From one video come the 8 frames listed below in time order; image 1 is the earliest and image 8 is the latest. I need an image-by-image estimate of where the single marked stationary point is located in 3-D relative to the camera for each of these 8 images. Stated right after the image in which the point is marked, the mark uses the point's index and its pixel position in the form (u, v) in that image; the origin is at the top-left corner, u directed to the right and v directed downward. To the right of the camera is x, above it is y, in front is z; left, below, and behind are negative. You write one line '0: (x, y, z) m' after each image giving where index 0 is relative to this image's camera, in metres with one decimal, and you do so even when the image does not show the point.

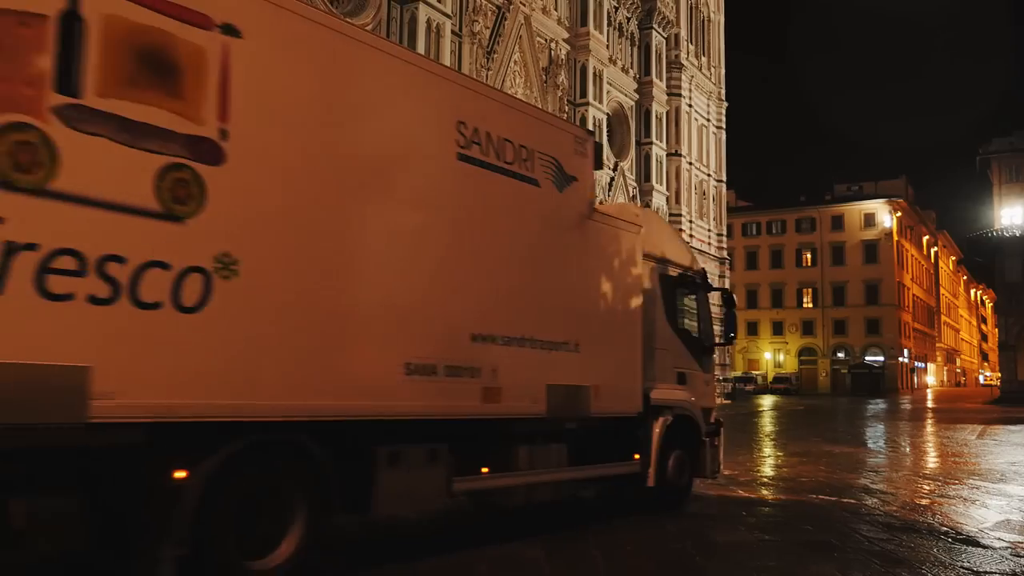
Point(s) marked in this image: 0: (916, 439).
0: (+7.9, -3.2, +18.2) m
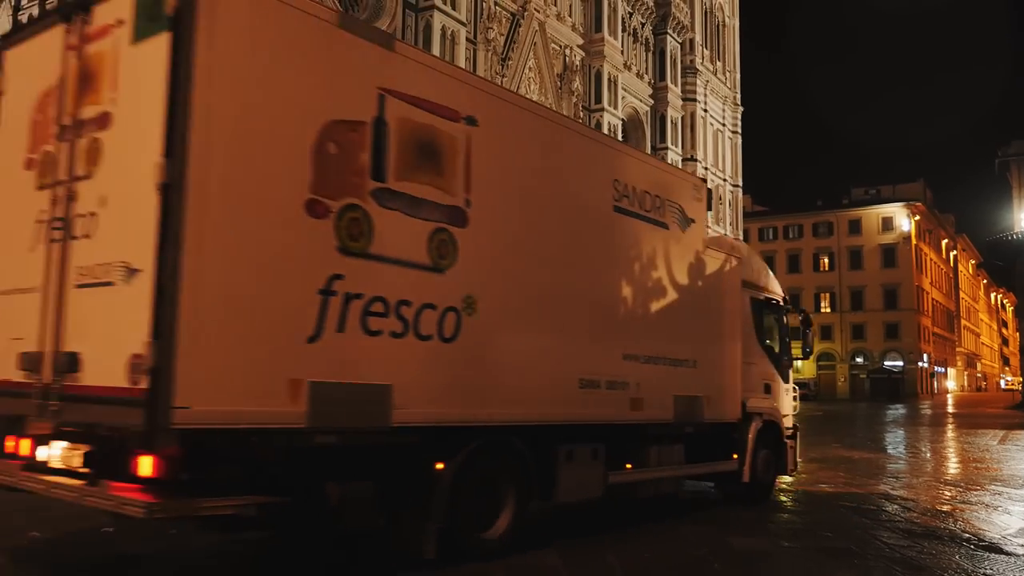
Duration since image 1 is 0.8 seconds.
0: (+9.0, -3.4, +18.9) m
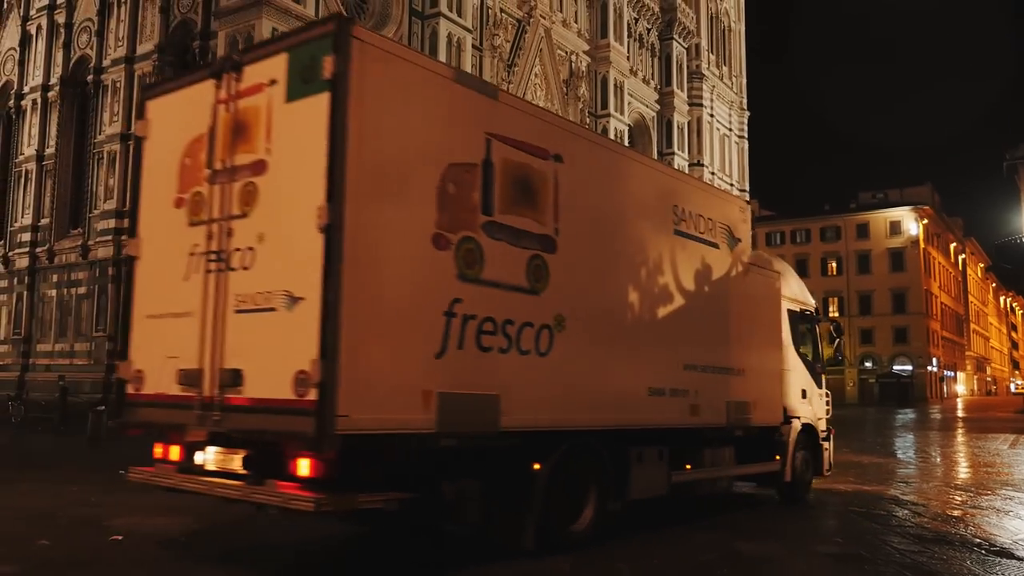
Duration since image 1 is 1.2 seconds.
0: (+9.5, -3.5, +19.3) m
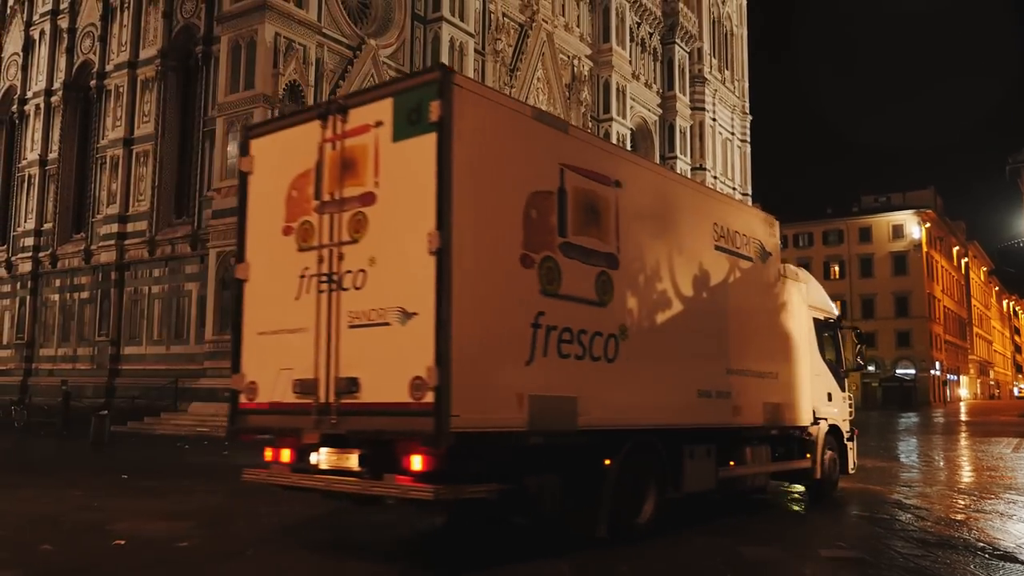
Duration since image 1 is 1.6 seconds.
0: (+9.7, -3.6, +19.3) m
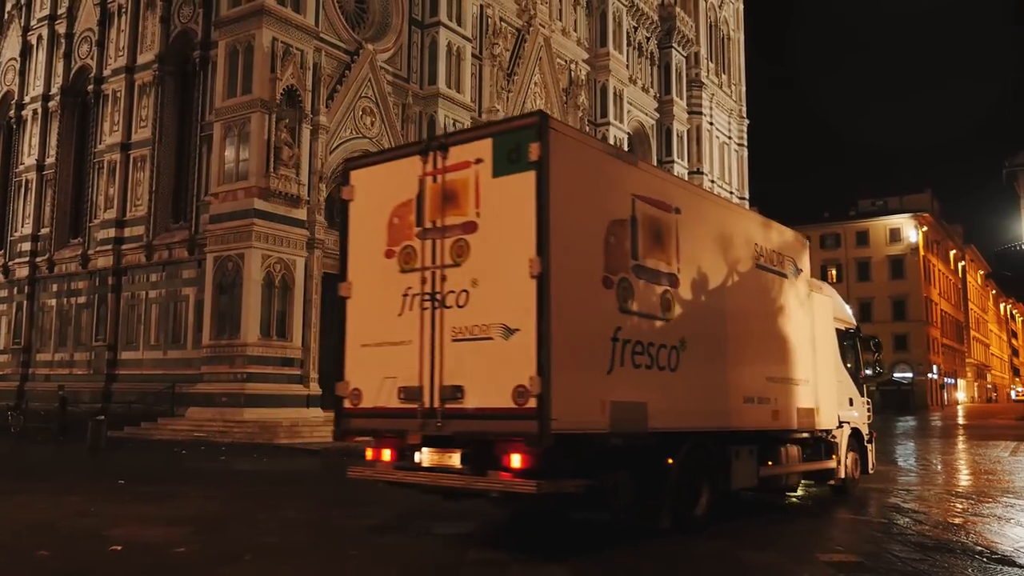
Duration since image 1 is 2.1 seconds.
0: (+9.4, -3.7, +19.2) m
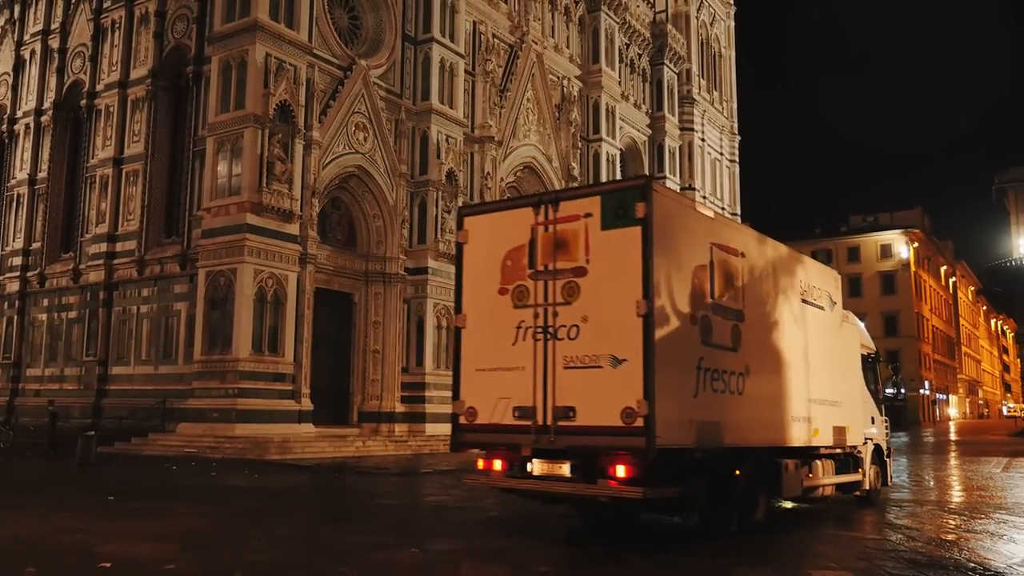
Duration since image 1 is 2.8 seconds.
0: (+9.1, -4.0, +19.1) m
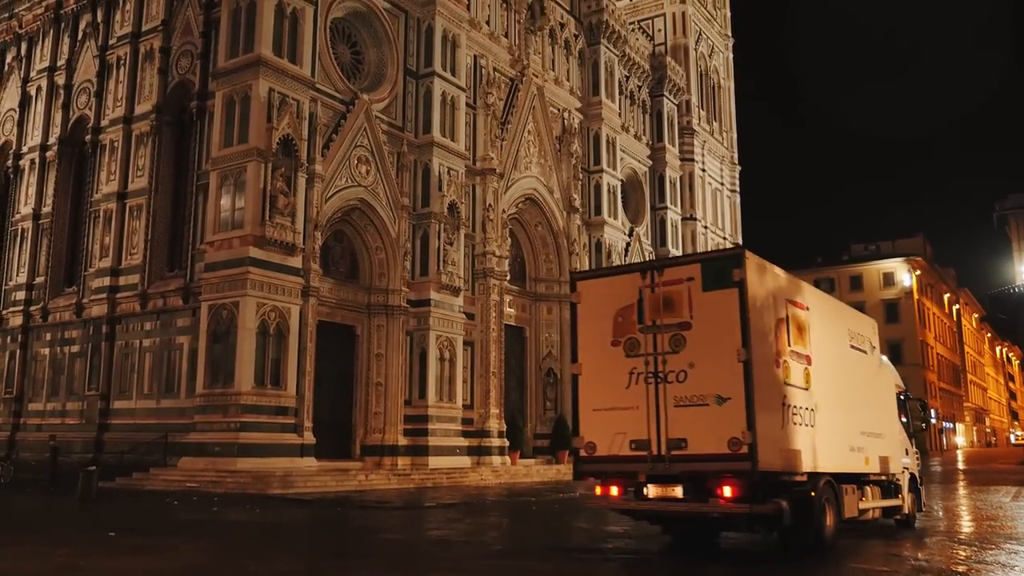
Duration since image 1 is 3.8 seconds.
0: (+9.3, -4.8, +18.6) m
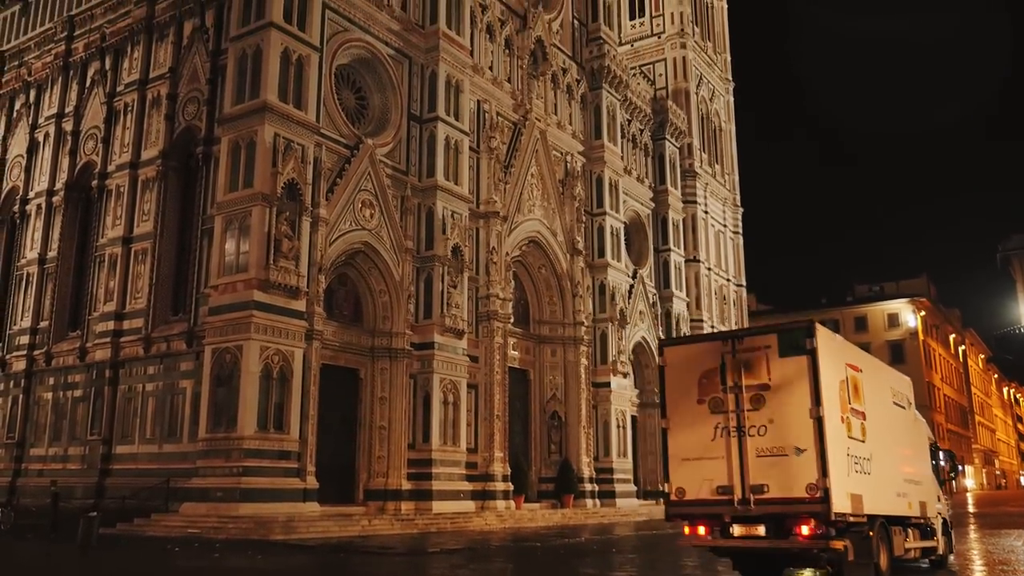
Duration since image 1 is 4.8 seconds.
0: (+9.4, -5.8, +18.1) m
